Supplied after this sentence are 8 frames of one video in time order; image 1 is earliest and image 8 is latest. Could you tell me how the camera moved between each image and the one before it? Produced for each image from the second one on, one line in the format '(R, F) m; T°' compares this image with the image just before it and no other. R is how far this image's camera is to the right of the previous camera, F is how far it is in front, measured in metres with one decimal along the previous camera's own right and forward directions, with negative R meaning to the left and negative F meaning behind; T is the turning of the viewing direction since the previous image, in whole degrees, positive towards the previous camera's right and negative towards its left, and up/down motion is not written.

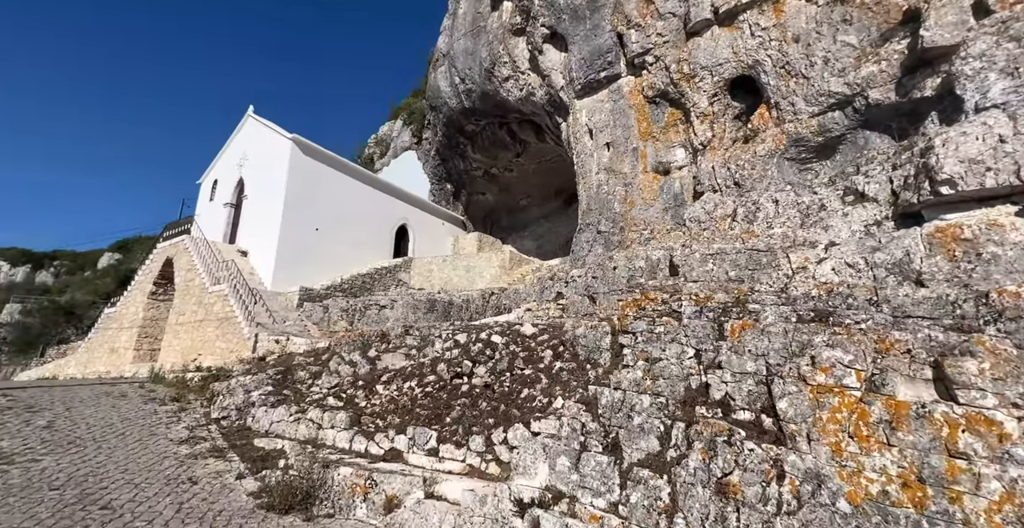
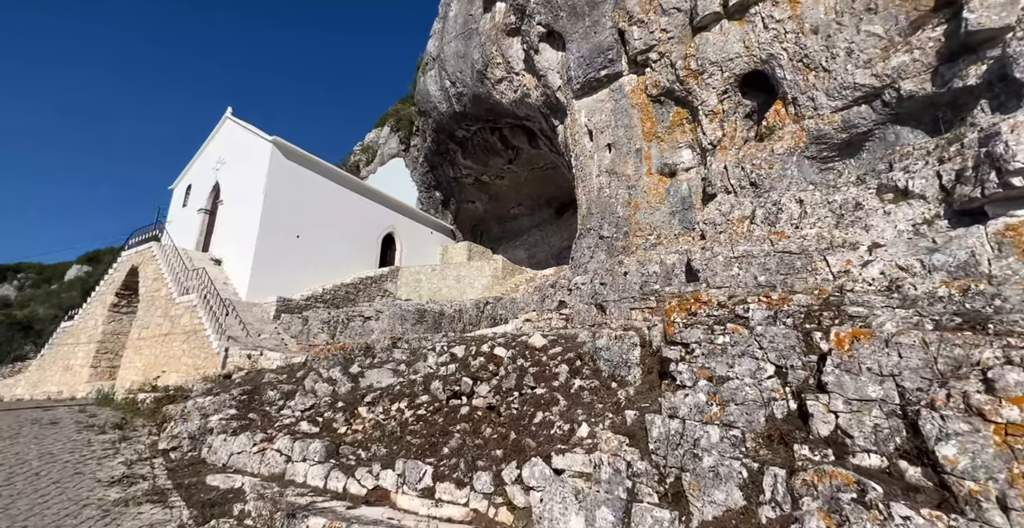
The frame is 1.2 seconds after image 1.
(-0.2, +0.6) m; +2°
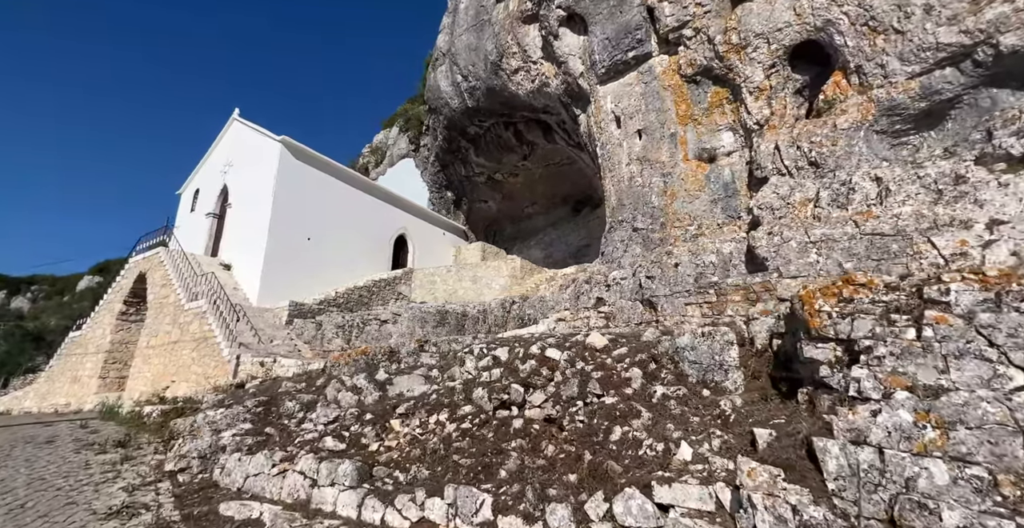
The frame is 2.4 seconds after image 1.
(-0.4, +0.6) m; -1°
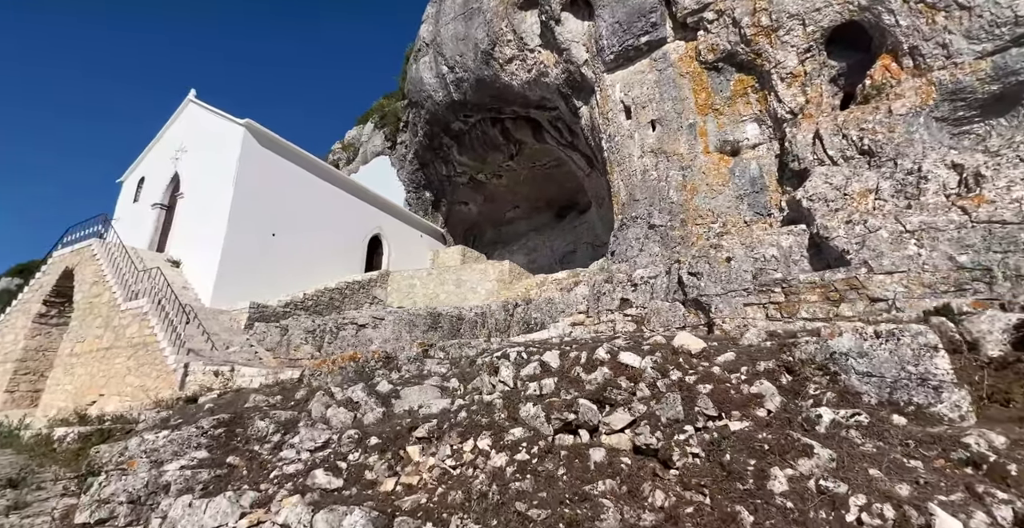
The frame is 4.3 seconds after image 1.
(-0.6, +0.9) m; +4°
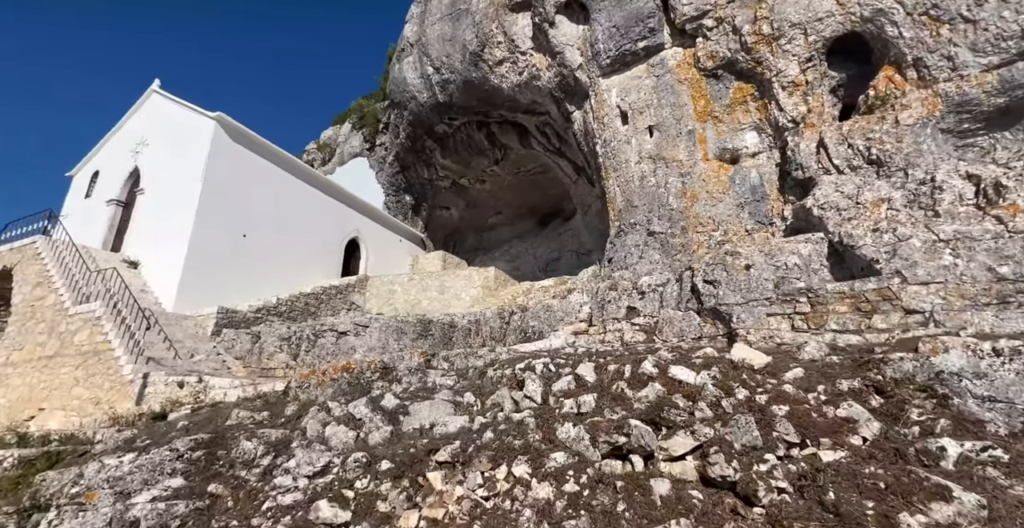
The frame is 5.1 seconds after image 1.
(-0.4, +0.3) m; +4°
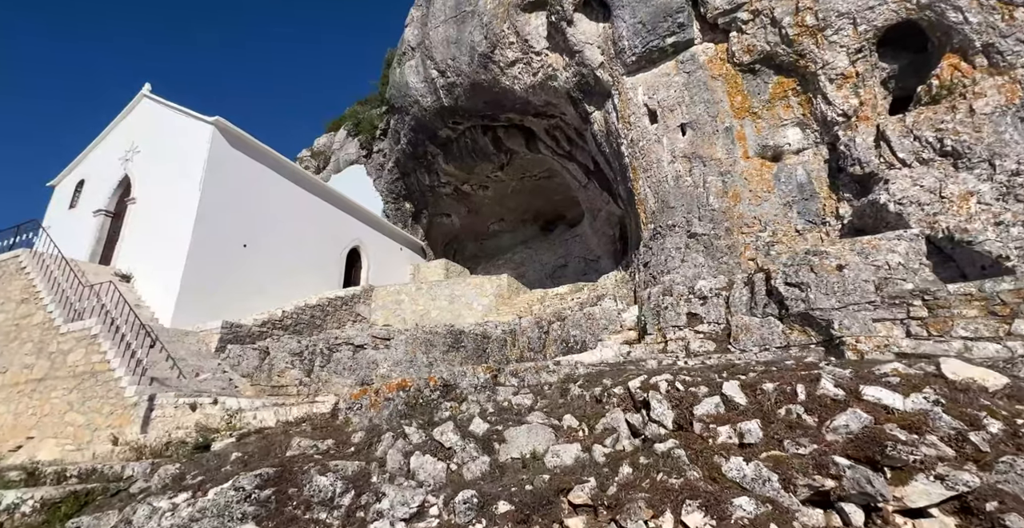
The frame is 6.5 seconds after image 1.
(-0.8, +0.5) m; +2°
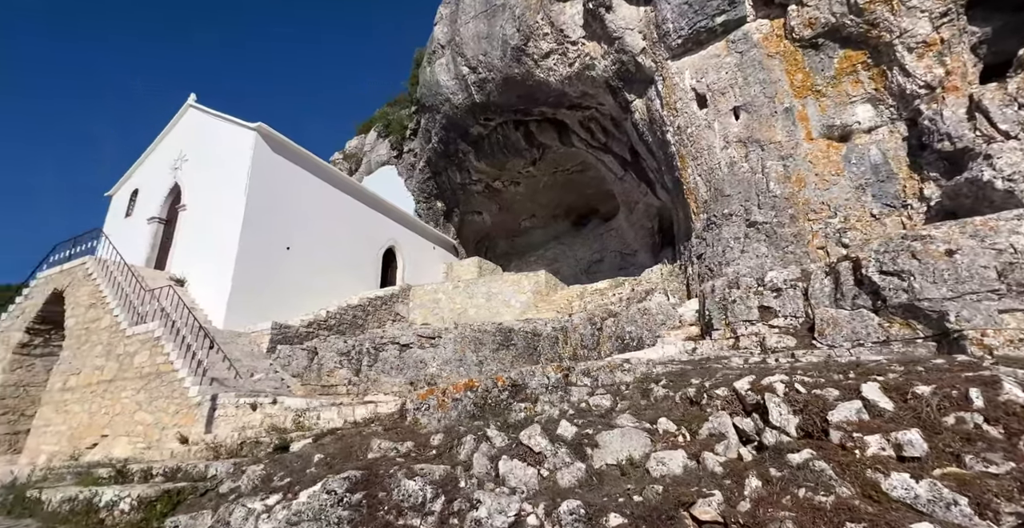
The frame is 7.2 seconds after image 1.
(-0.4, +0.2) m; -3°
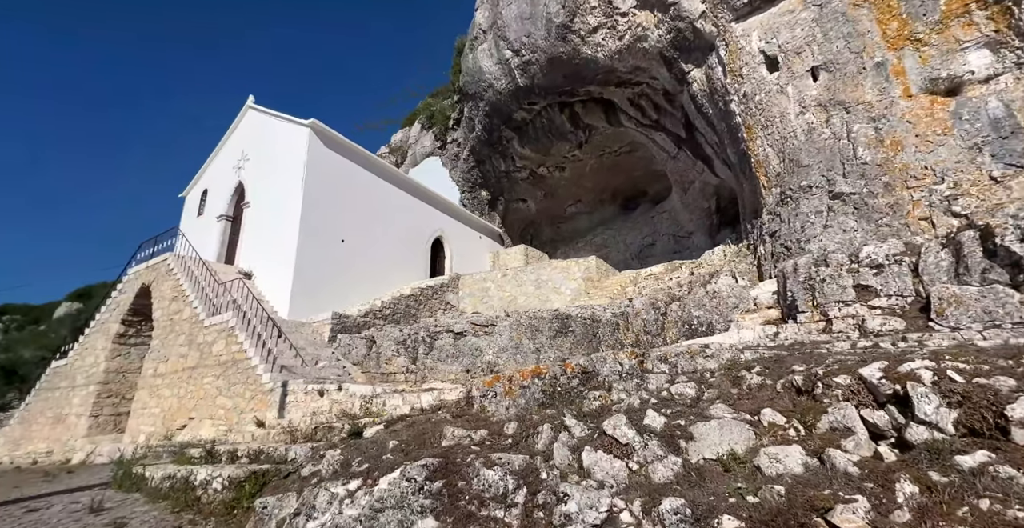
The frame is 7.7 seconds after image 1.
(-0.2, +0.3) m; -6°
